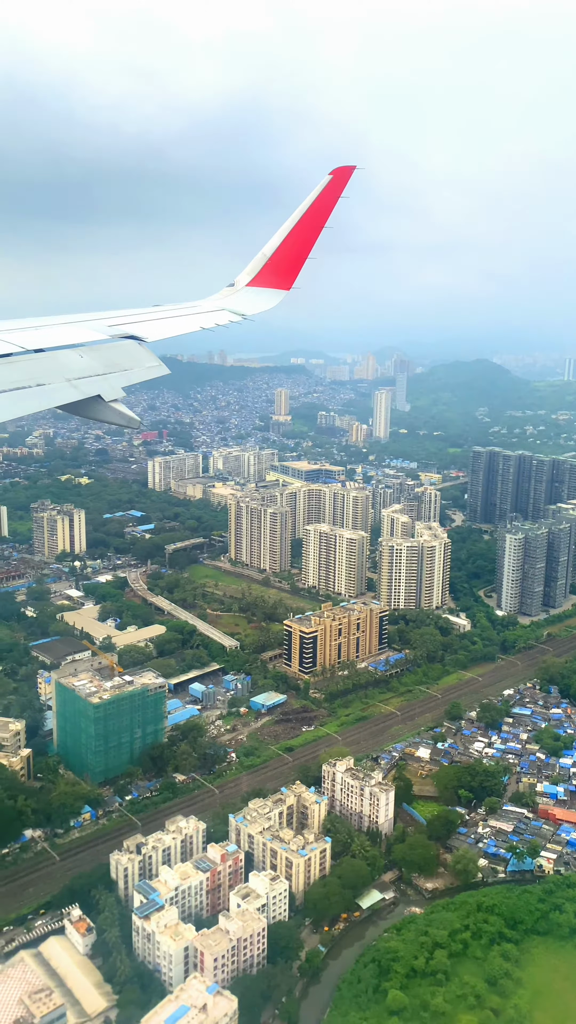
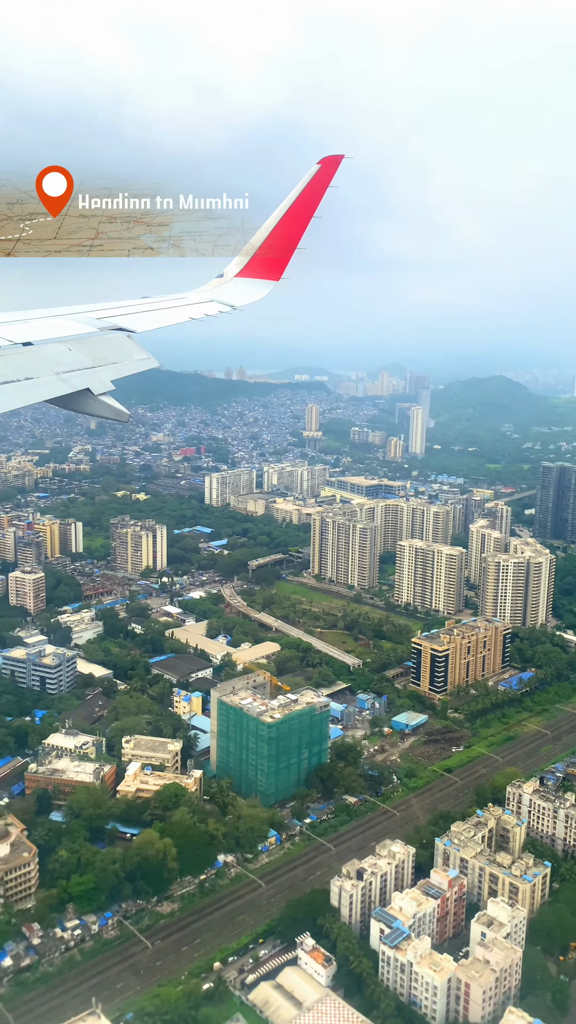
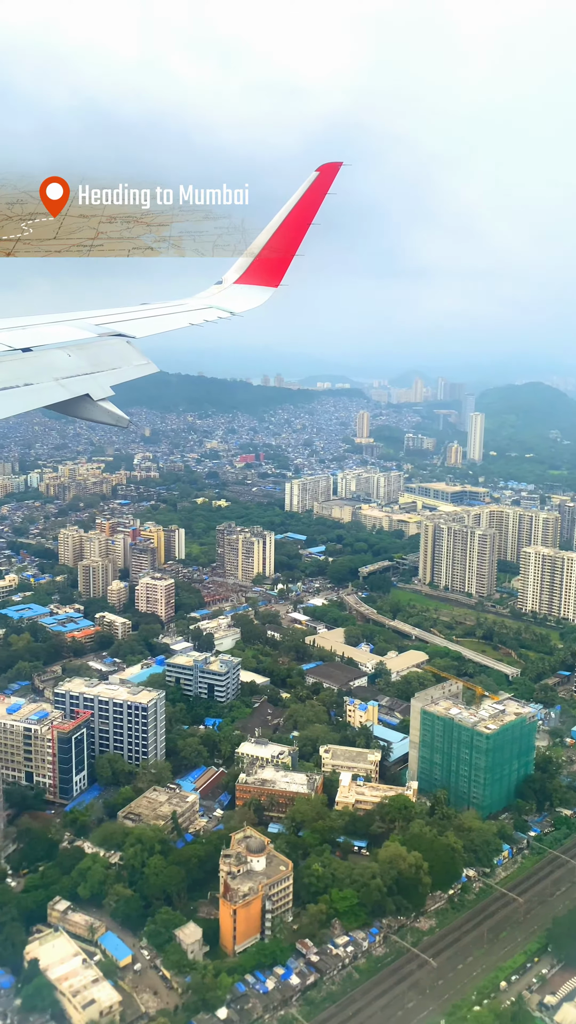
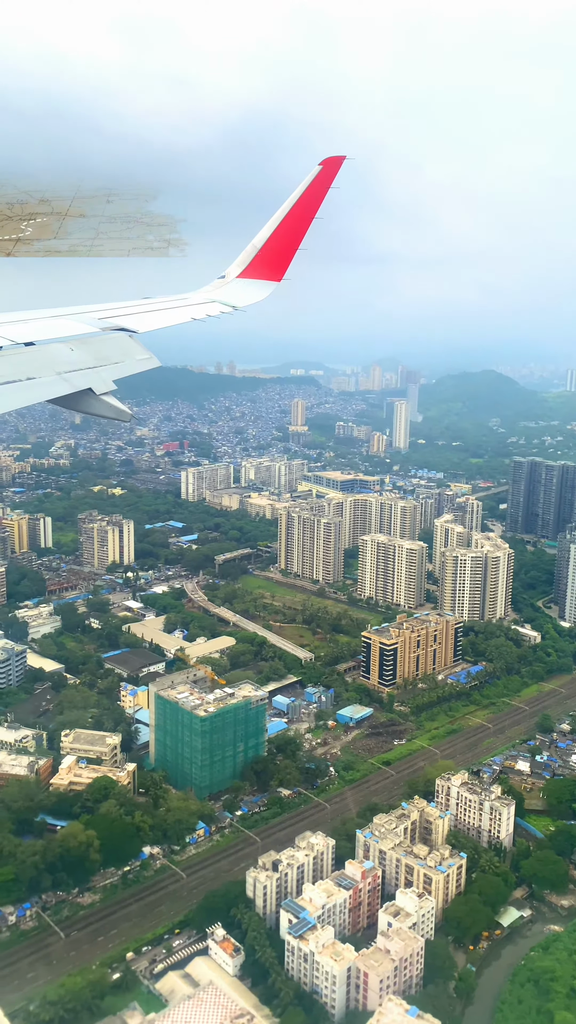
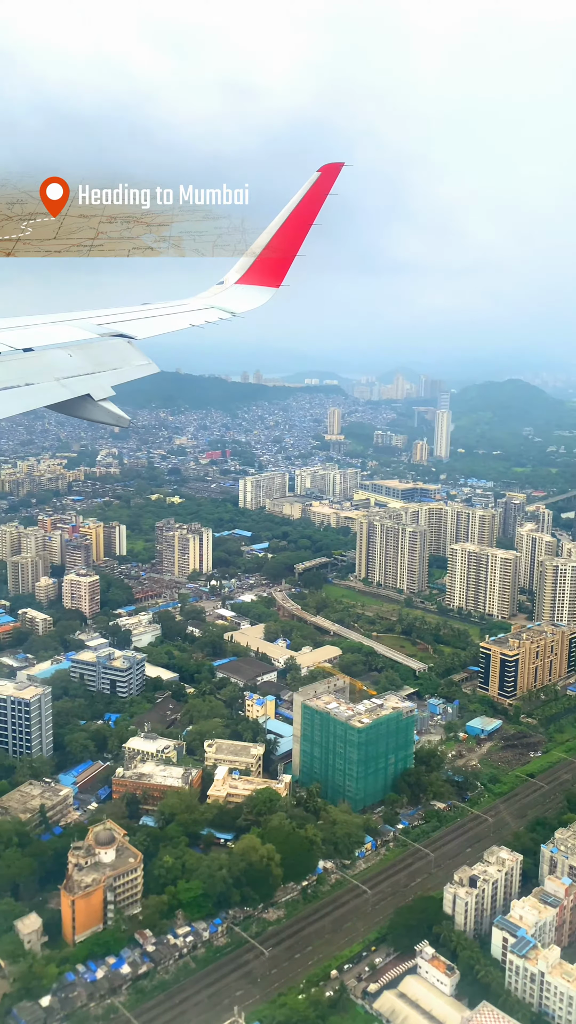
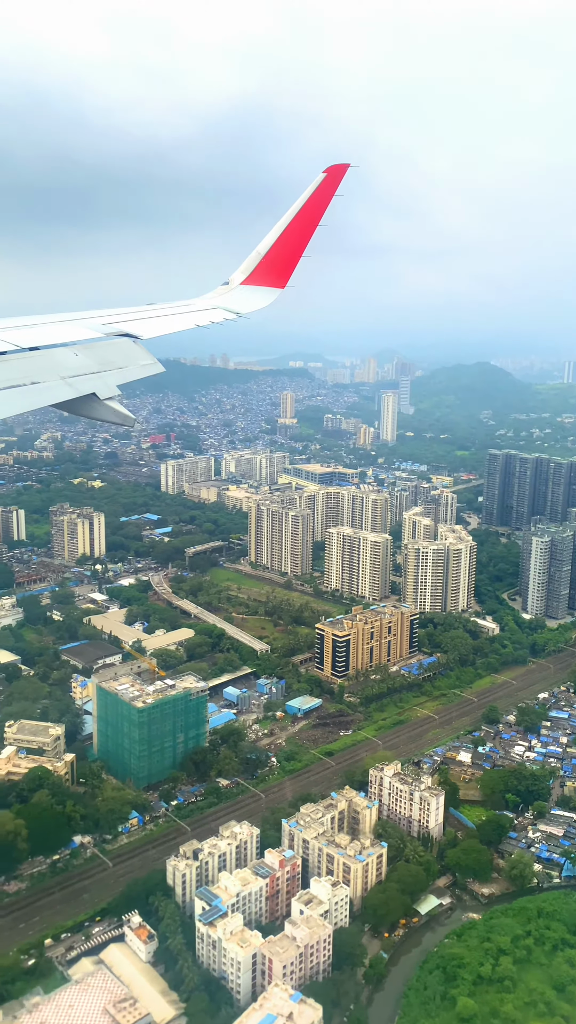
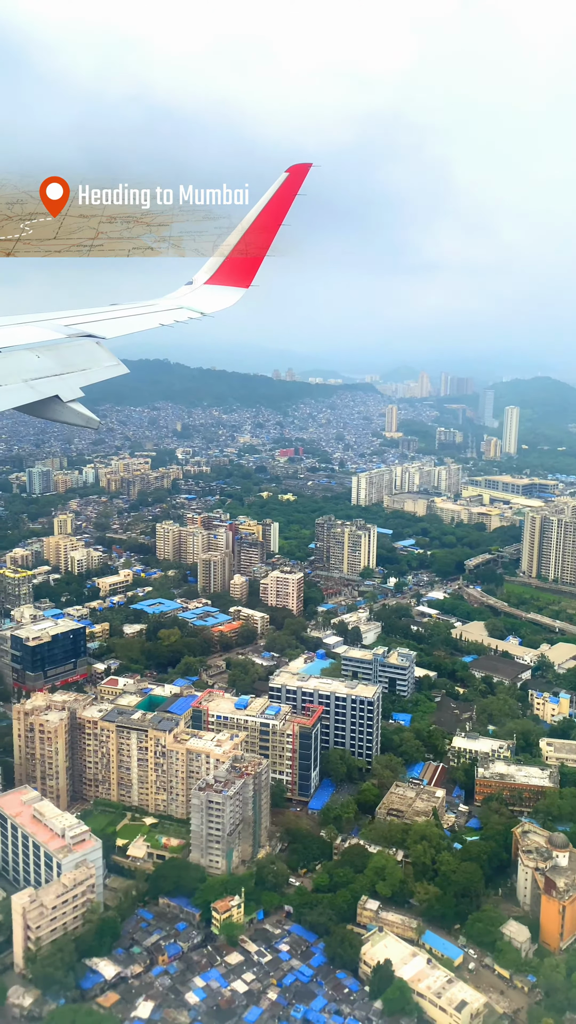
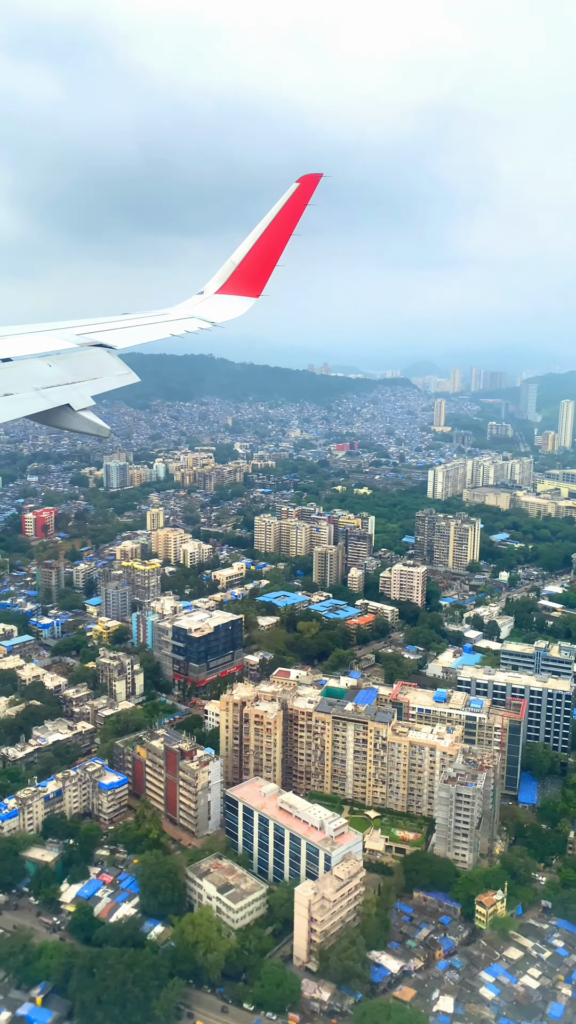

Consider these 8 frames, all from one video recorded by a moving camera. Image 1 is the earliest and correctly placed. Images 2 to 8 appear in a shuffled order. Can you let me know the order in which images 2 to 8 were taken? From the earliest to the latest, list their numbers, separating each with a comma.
6, 4, 2, 5, 3, 7, 8
